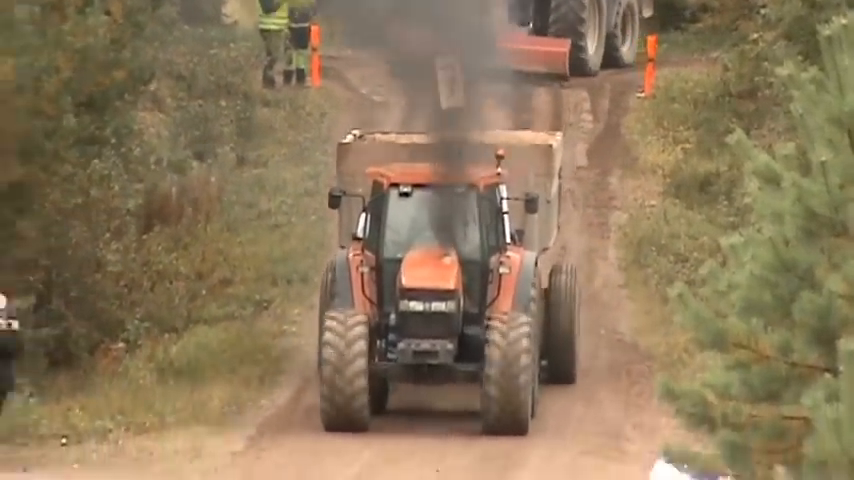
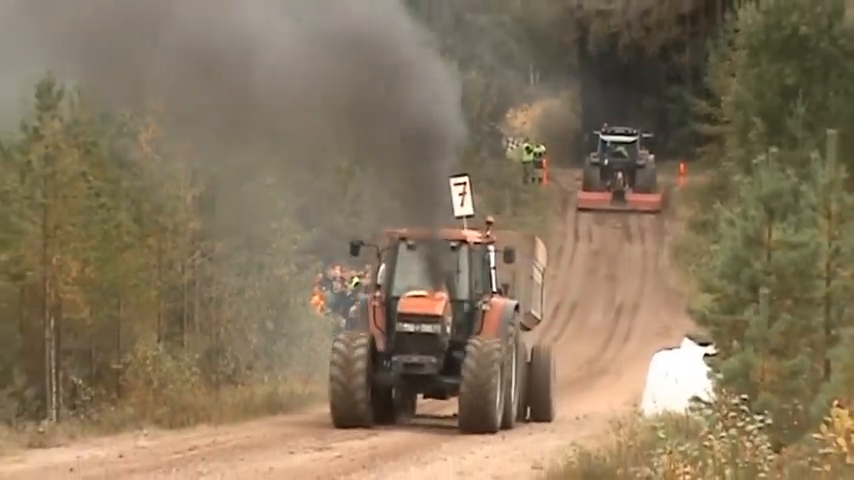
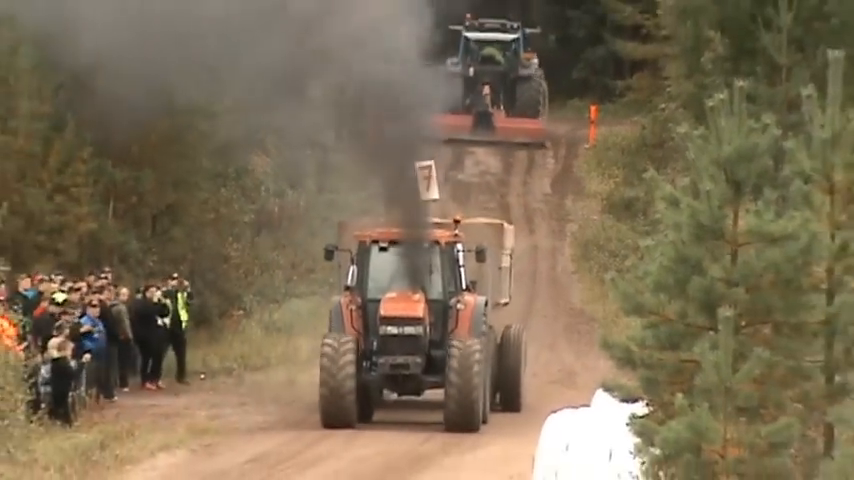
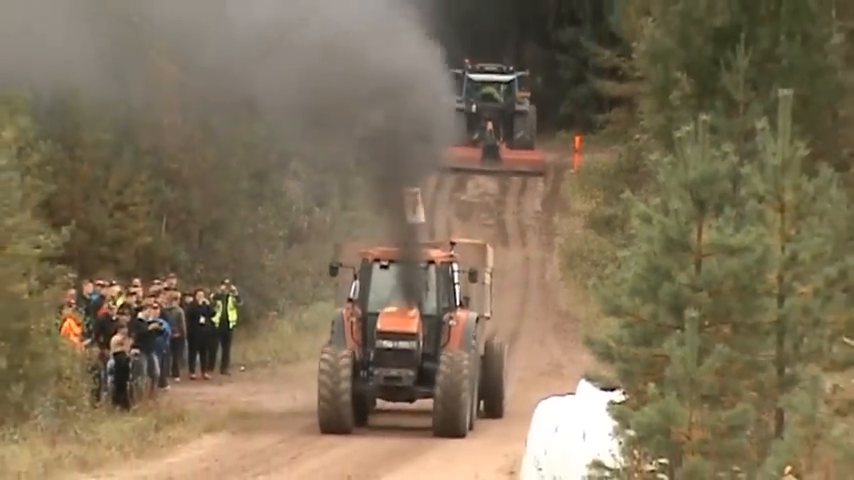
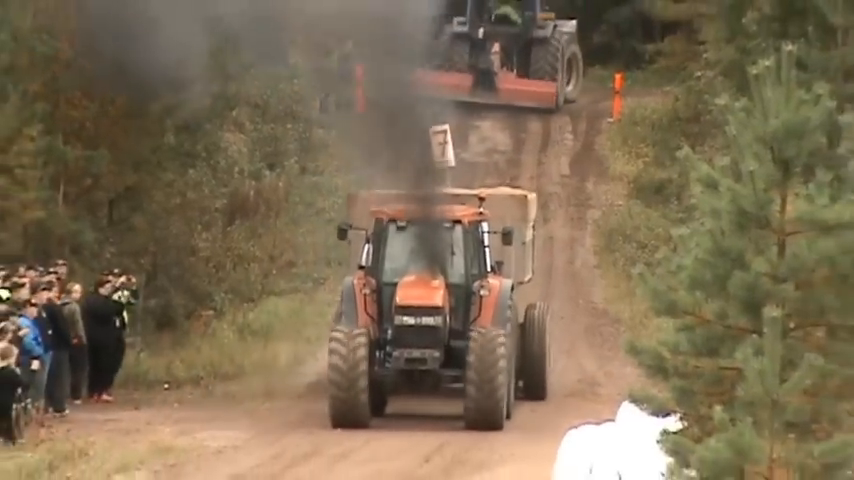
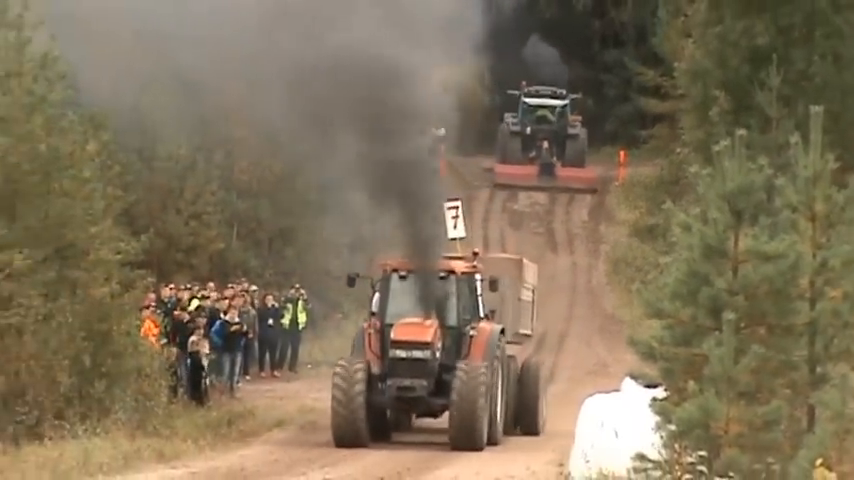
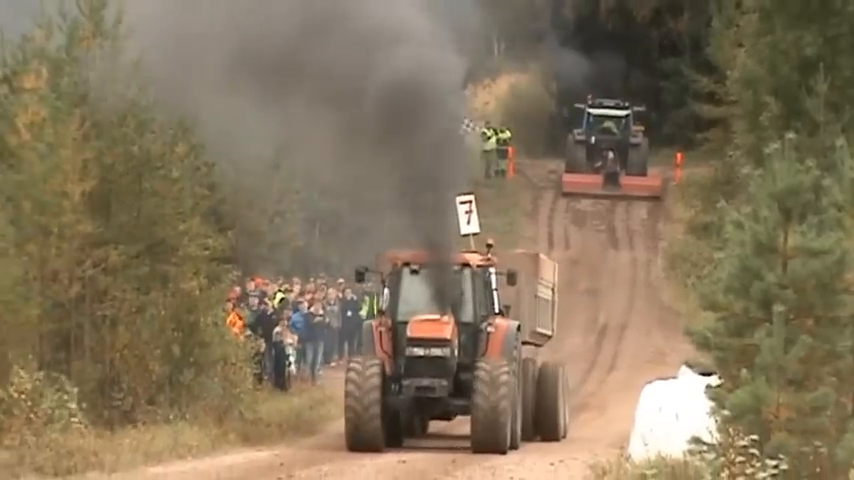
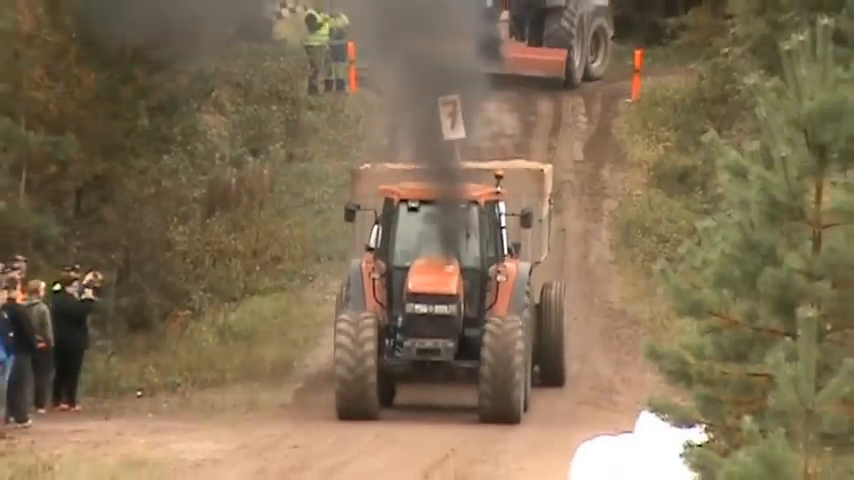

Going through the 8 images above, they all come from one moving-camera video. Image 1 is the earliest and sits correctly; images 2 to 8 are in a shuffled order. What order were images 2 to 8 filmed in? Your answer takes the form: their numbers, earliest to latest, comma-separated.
8, 5, 3, 4, 6, 7, 2
